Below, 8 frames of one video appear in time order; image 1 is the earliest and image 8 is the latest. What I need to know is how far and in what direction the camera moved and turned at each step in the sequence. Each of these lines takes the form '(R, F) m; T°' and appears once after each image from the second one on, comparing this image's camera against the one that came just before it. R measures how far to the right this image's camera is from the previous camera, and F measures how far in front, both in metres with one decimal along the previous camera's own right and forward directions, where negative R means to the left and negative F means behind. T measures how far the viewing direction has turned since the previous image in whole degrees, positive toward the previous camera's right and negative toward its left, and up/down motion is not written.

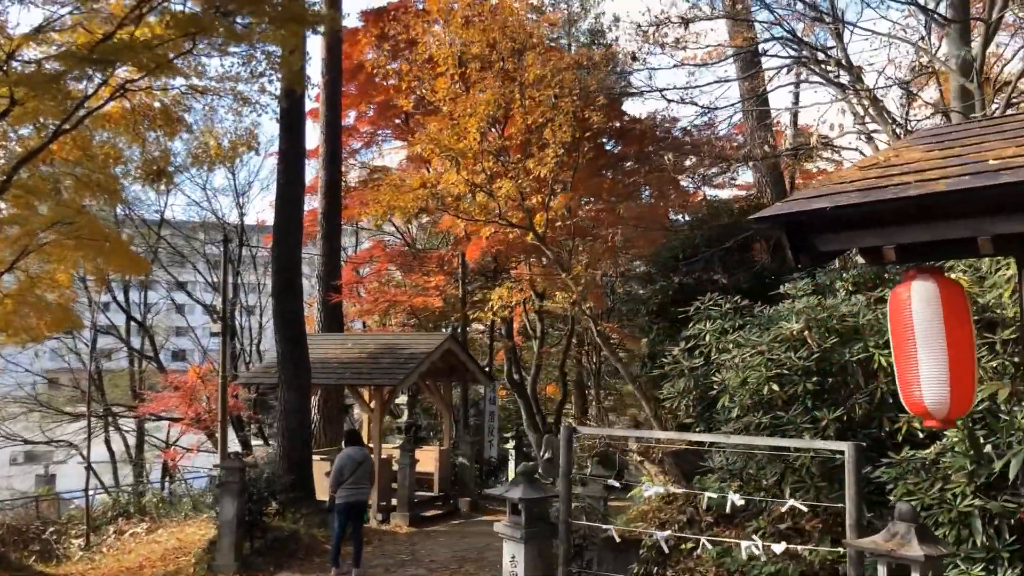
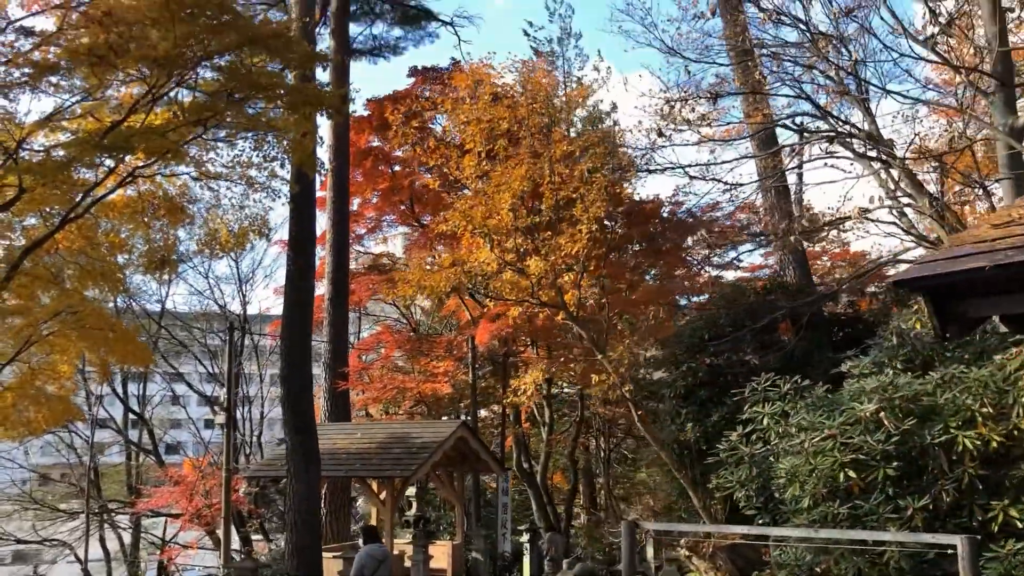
(-0.2, +0.3) m; 0°
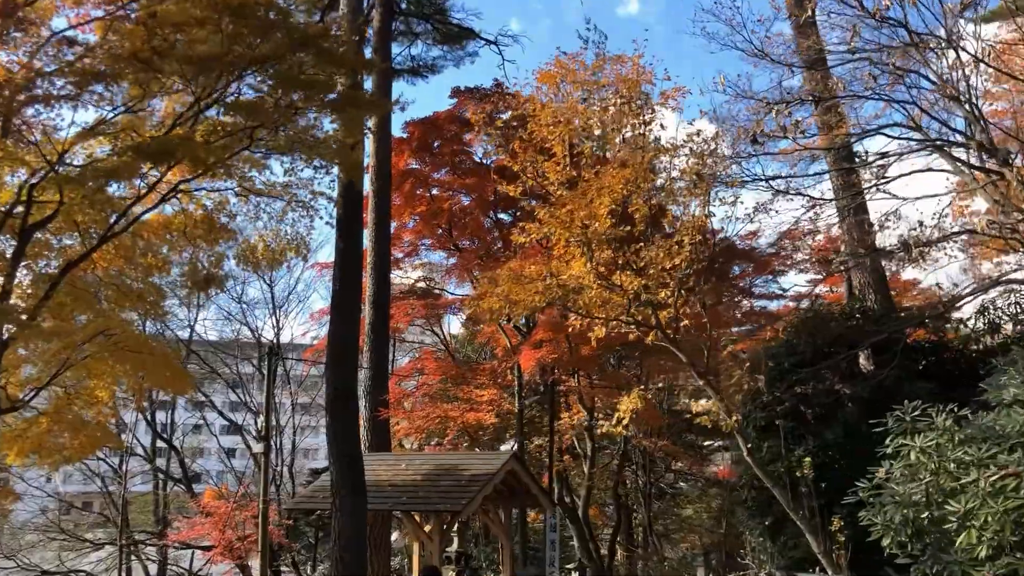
(-0.4, +0.5) m; -1°
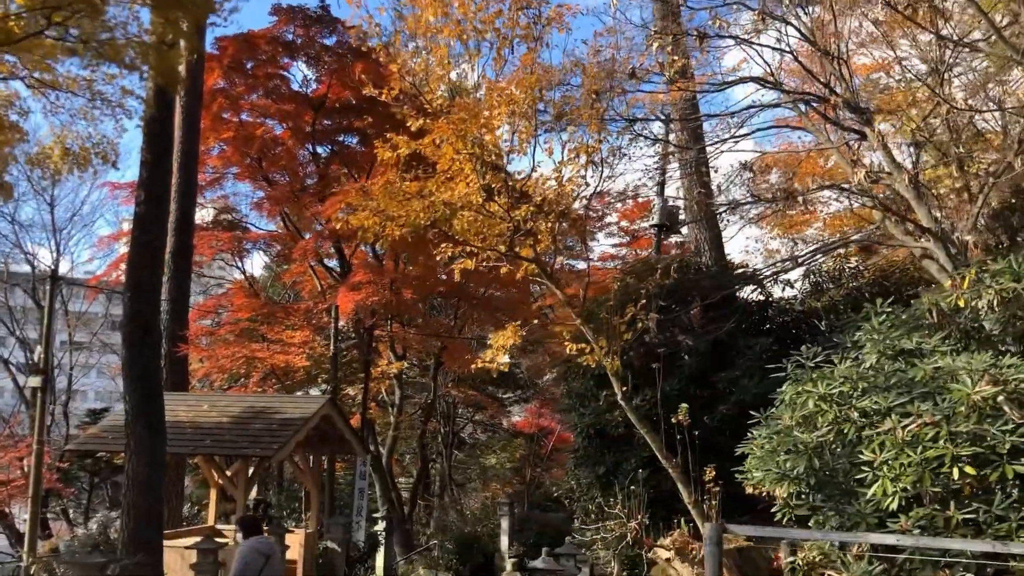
(-0.3, +0.5) m; +13°
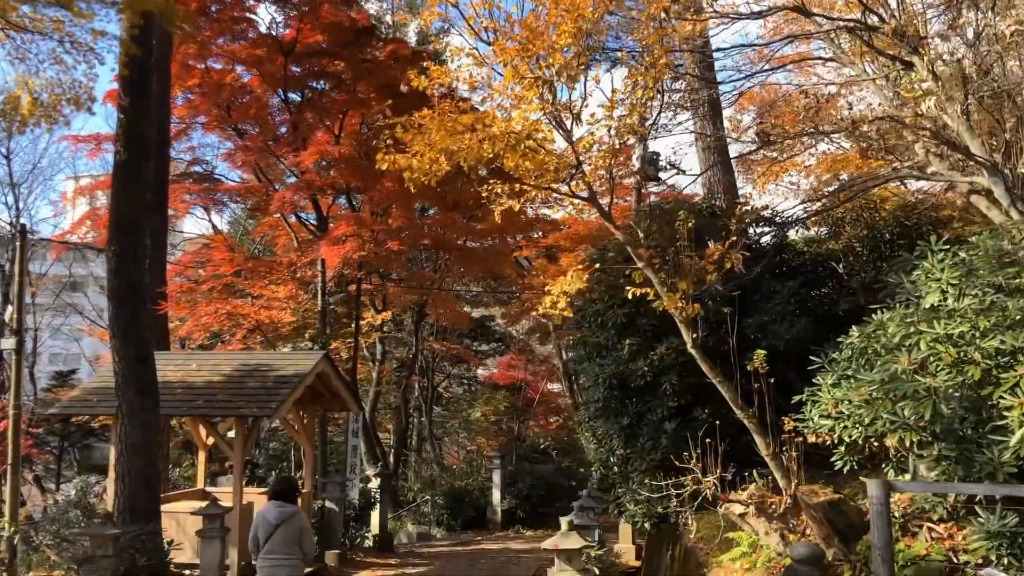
(-0.4, +0.4) m; +3°
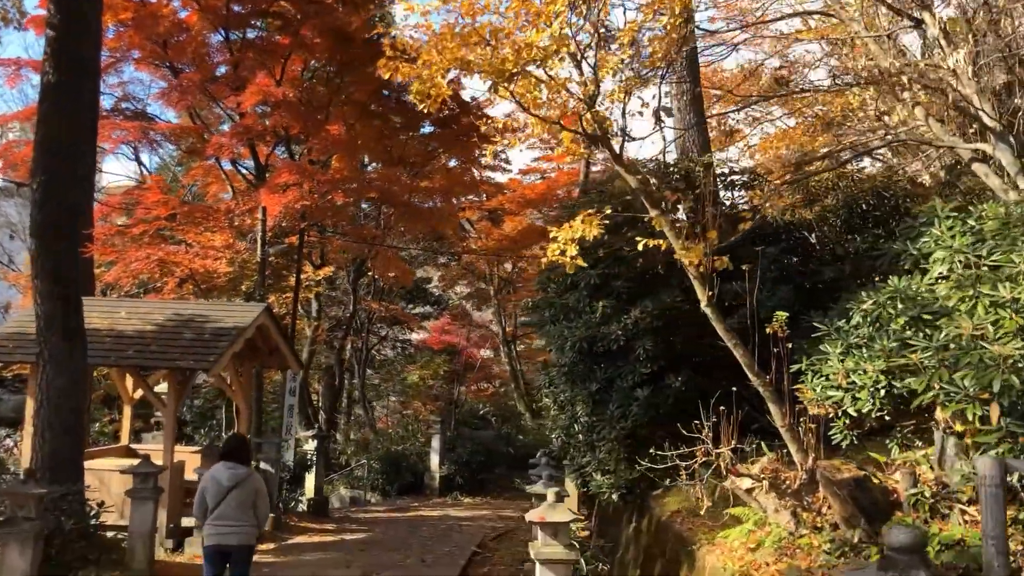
(-0.3, +0.4) m; +5°
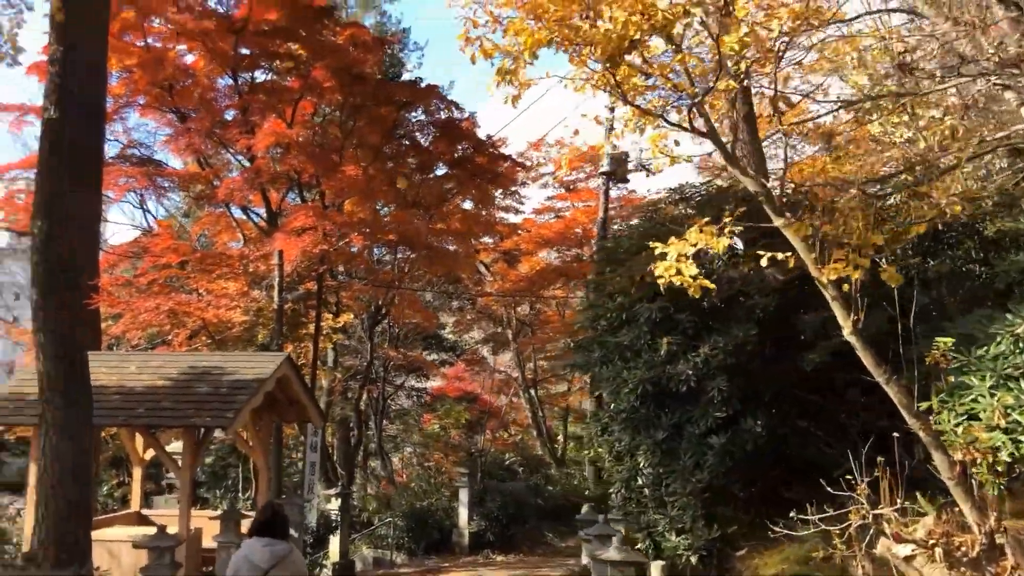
(-0.3, +0.6) m; 0°
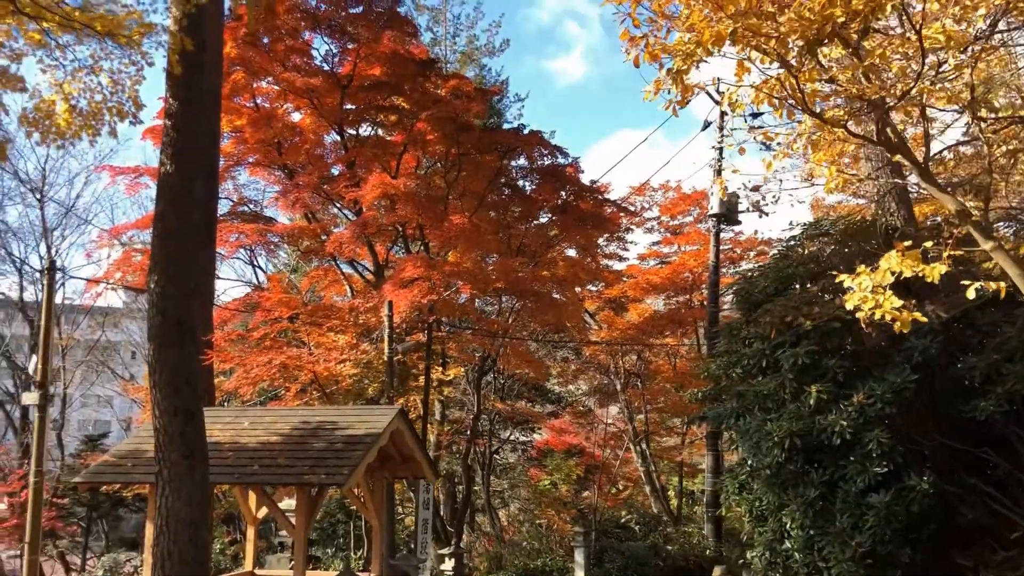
(-0.2, +0.3) m; -6°
